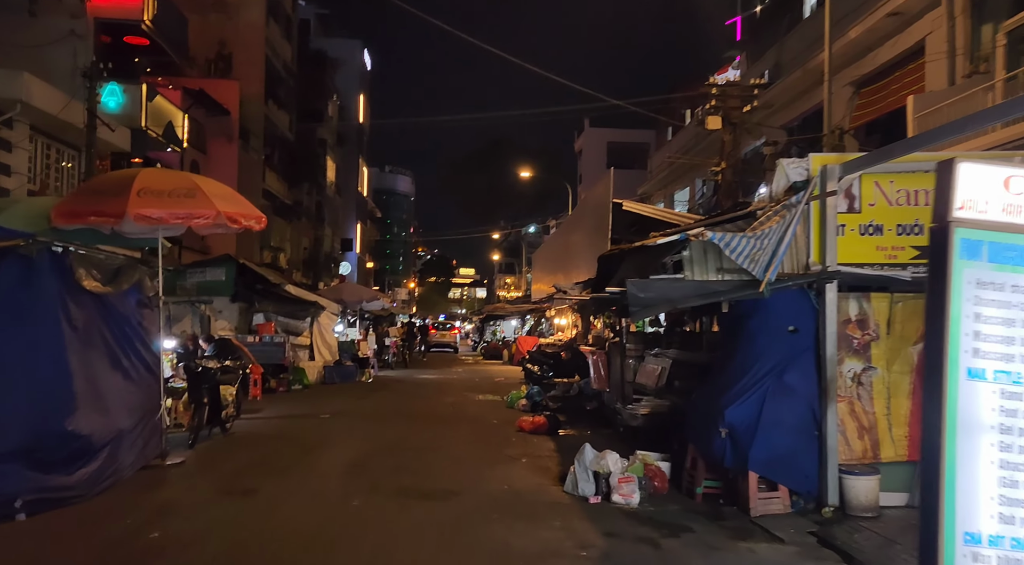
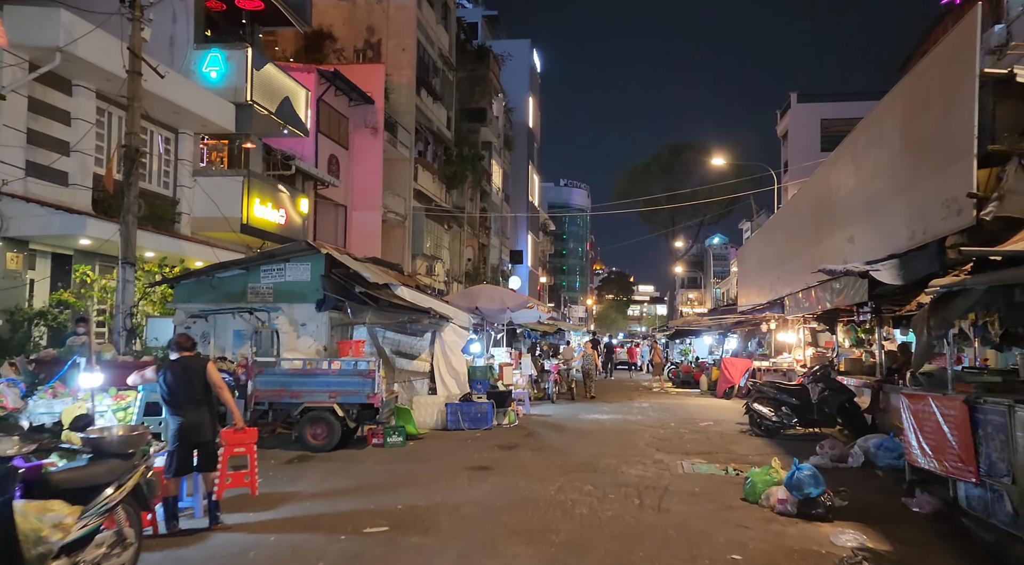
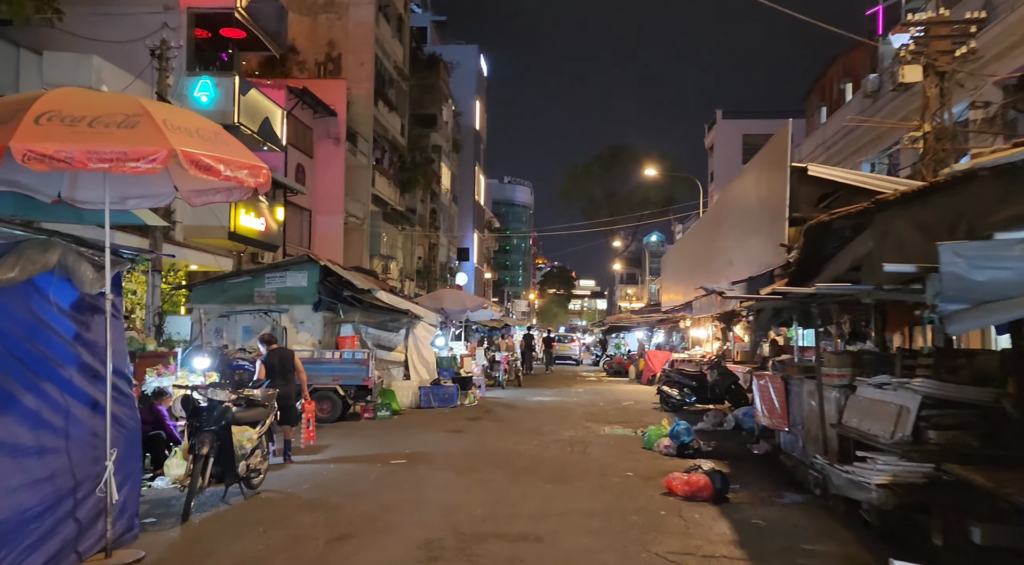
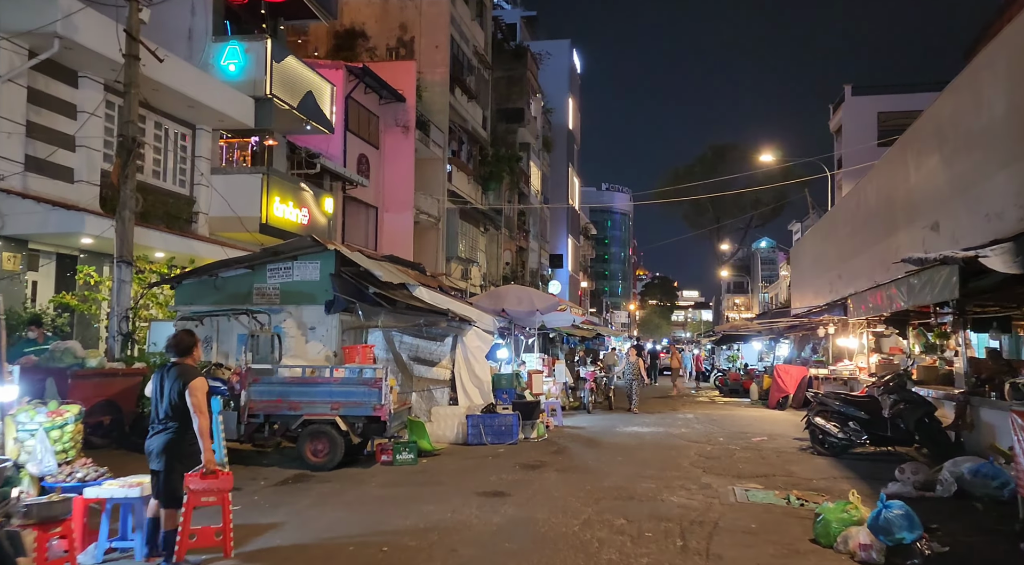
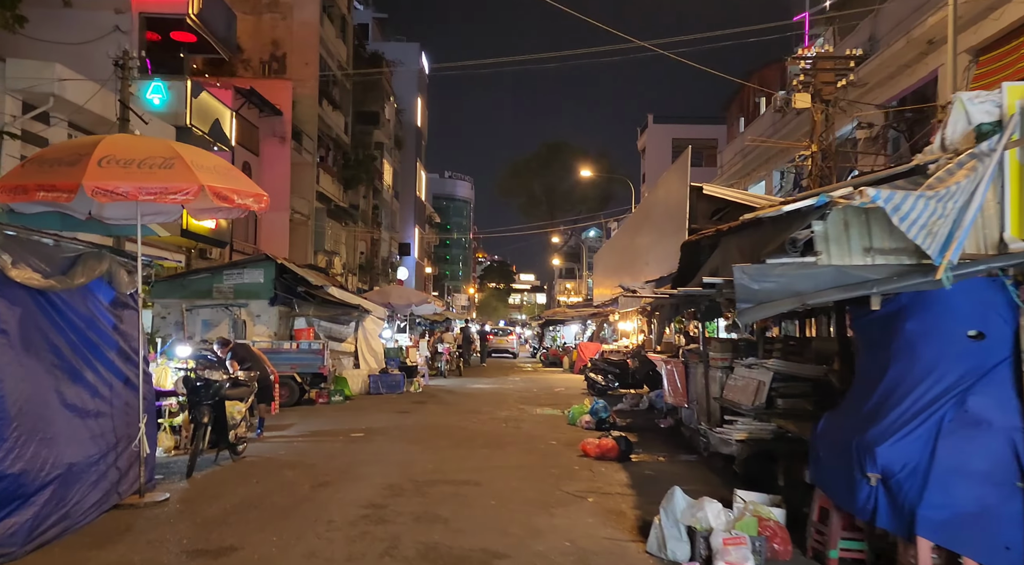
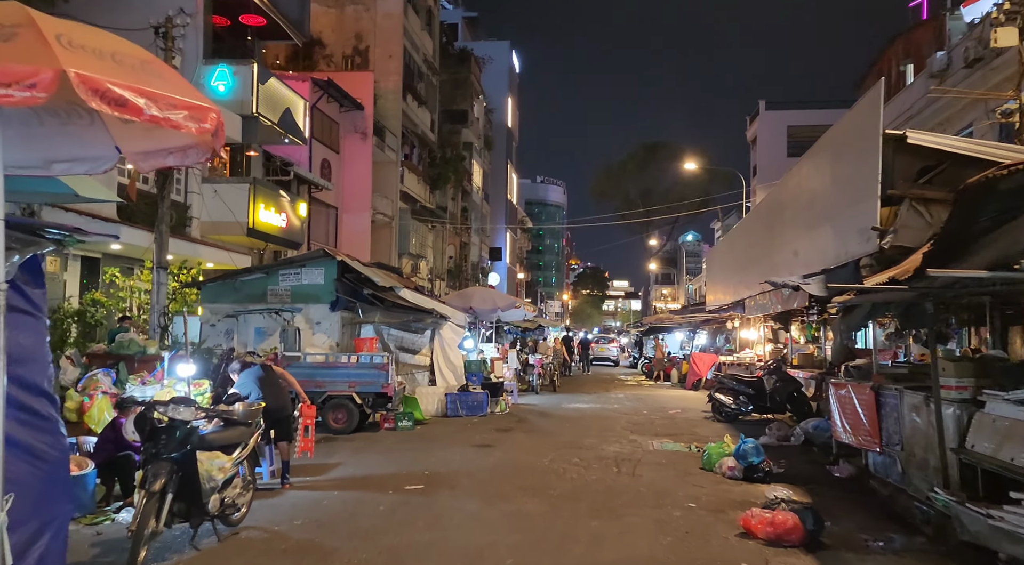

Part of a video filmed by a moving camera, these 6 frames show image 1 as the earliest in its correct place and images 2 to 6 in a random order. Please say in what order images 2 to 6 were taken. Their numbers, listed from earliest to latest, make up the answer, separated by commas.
5, 3, 6, 2, 4
